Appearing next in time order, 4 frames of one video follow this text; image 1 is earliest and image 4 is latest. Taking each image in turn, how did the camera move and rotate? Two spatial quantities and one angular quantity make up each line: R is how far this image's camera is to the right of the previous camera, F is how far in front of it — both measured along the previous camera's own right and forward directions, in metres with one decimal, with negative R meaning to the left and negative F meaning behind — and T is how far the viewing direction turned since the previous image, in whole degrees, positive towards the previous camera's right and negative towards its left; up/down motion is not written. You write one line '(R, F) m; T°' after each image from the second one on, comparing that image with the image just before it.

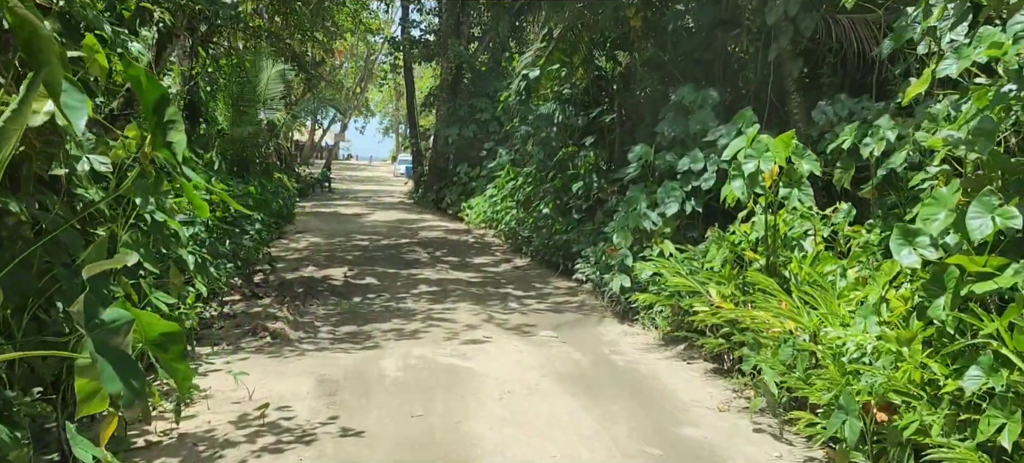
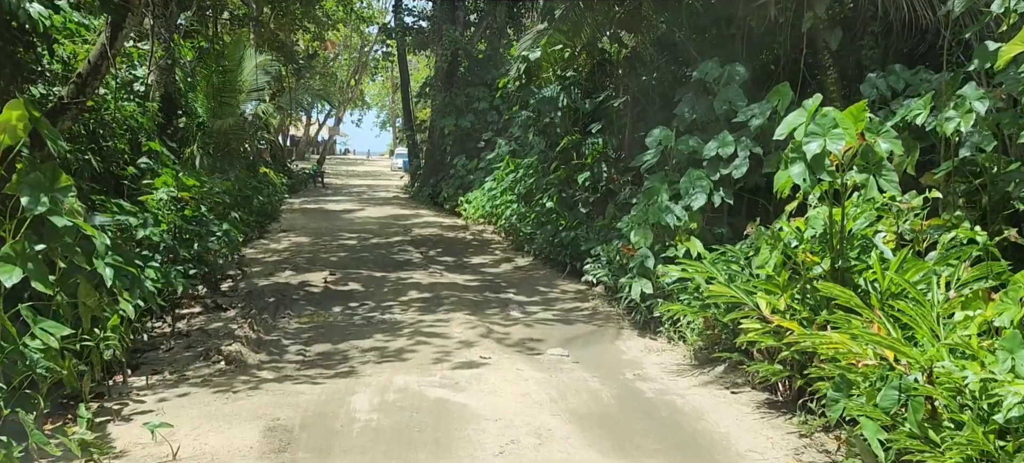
(0.0, +0.9) m; 0°
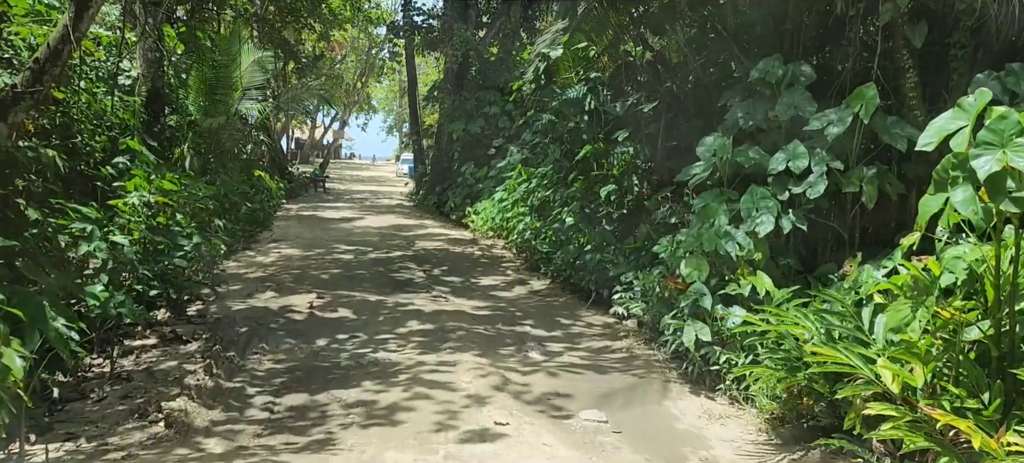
(-0.1, +1.0) m; 0°
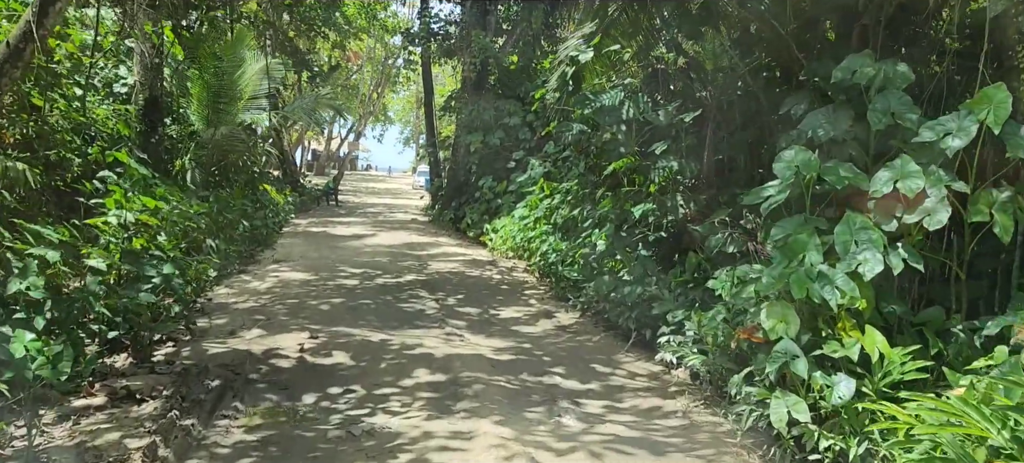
(-0.1, +1.0) m; -1°
